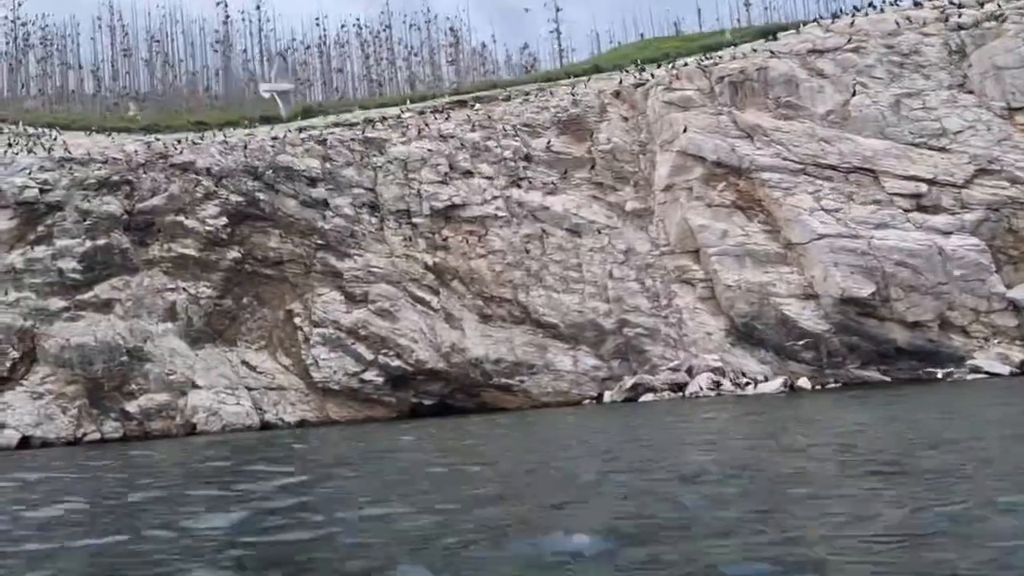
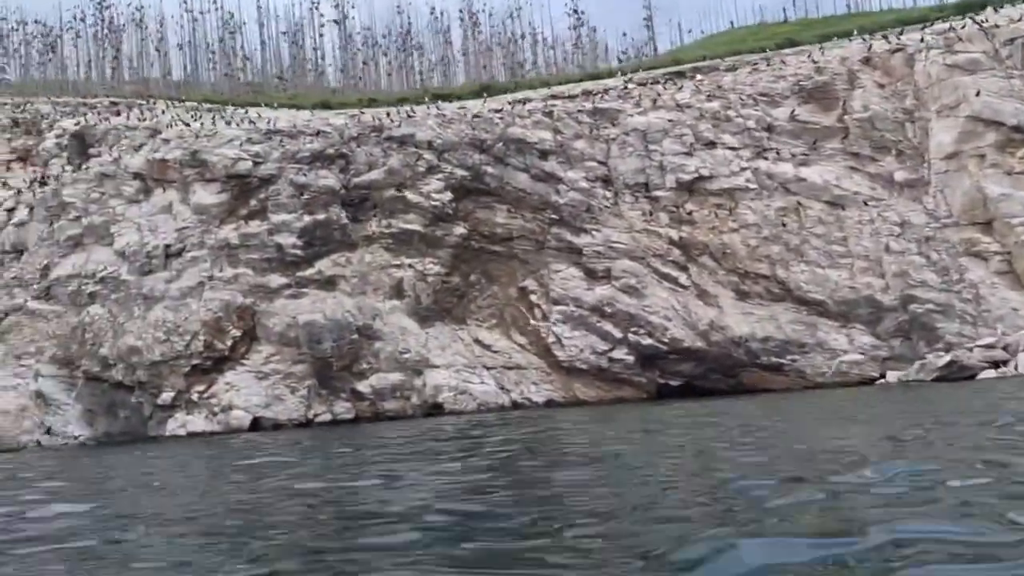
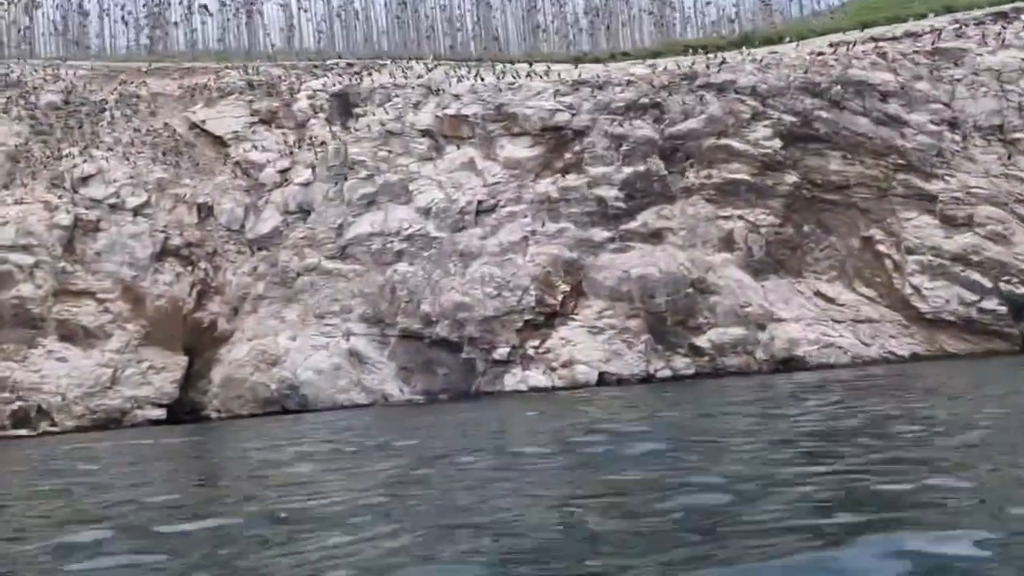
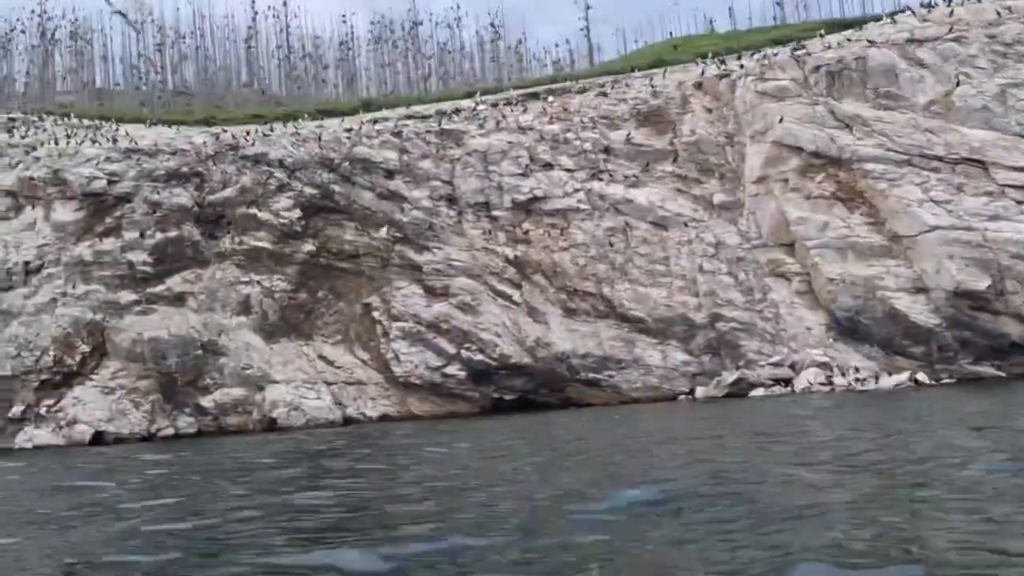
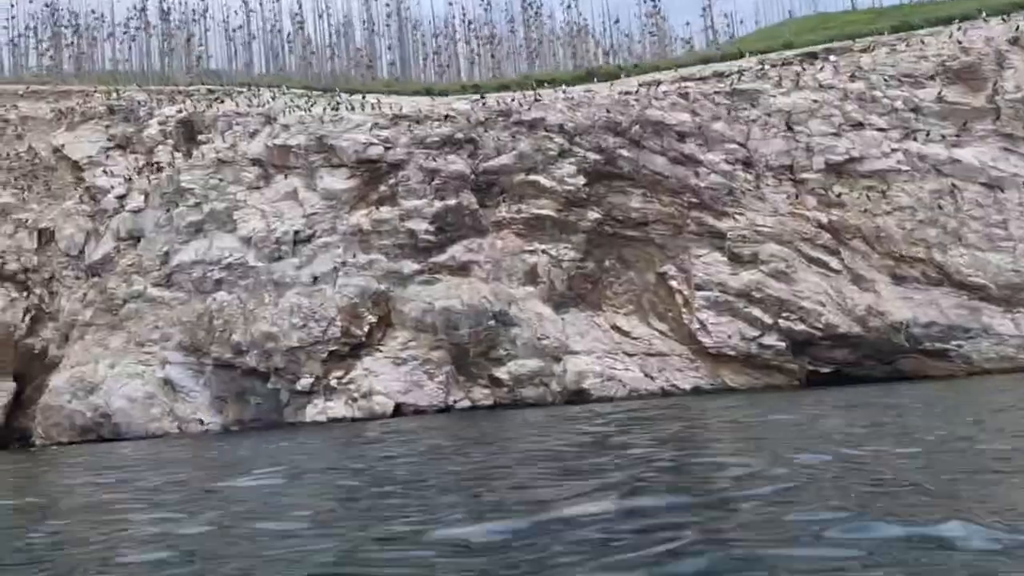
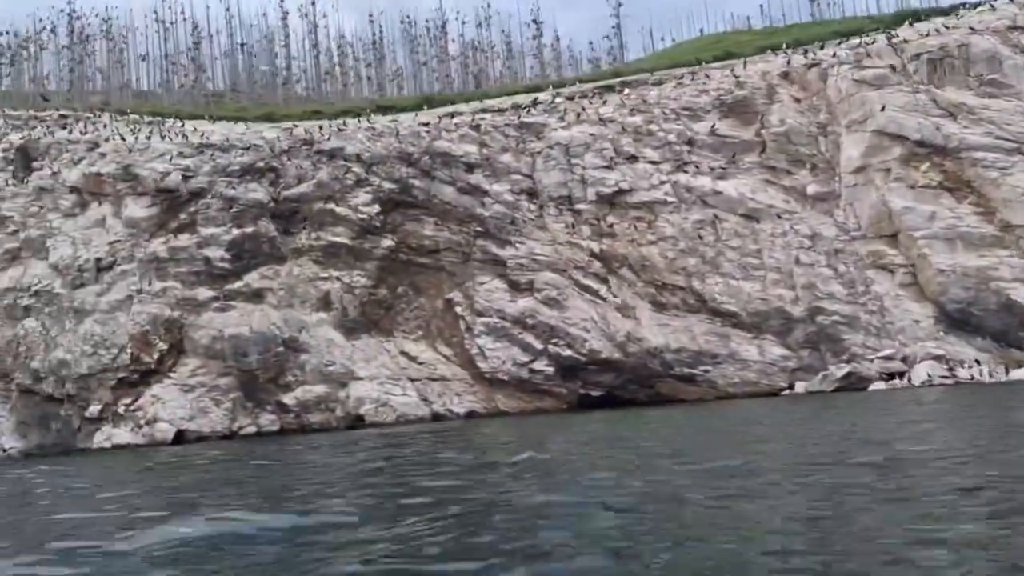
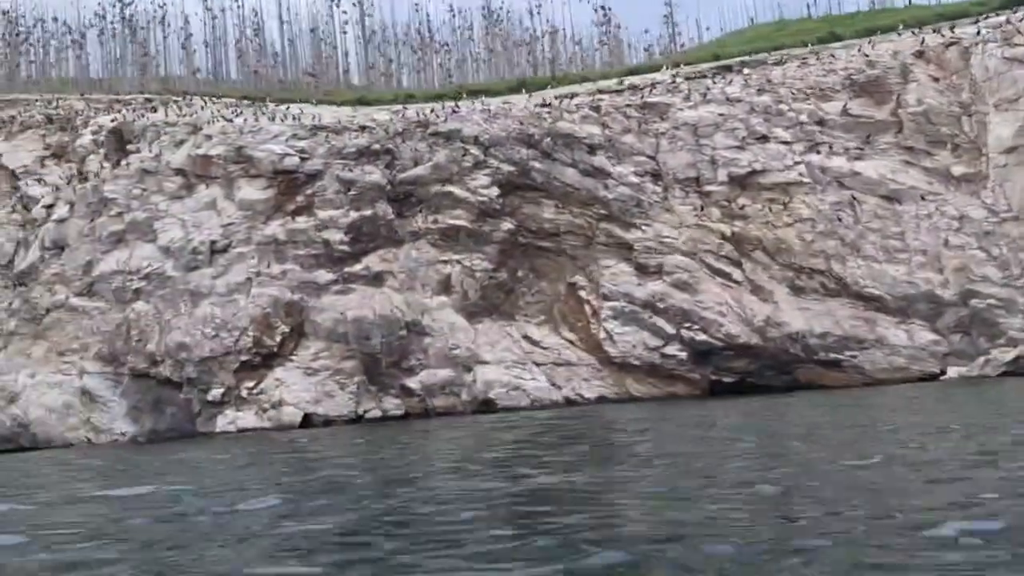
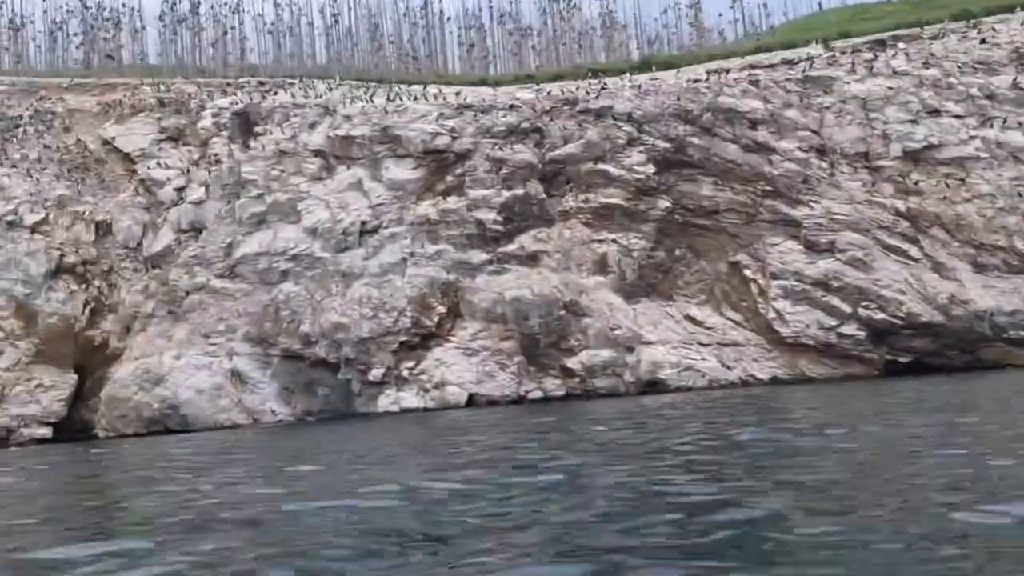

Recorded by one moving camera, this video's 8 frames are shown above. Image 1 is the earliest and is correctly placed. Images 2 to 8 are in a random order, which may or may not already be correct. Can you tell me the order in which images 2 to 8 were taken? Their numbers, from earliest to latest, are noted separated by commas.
4, 6, 2, 7, 5, 8, 3
